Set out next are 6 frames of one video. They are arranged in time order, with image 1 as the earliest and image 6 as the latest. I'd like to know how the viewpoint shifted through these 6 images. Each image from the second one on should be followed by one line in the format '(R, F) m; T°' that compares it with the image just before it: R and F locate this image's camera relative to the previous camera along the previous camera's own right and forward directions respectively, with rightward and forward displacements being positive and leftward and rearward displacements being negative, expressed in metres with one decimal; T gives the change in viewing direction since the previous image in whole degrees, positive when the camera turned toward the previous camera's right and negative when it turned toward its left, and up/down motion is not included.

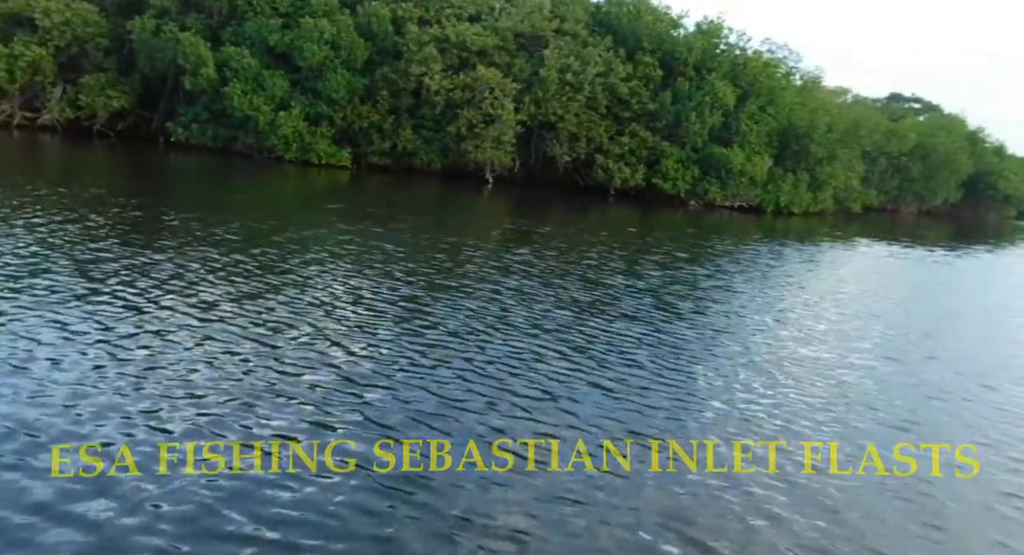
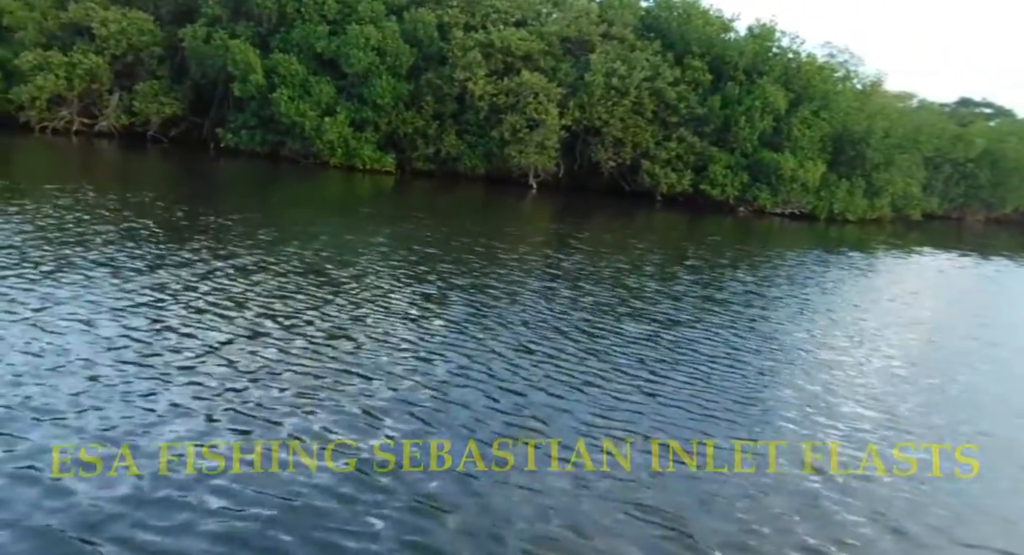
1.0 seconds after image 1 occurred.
(+1.0, +0.4) m; -4°
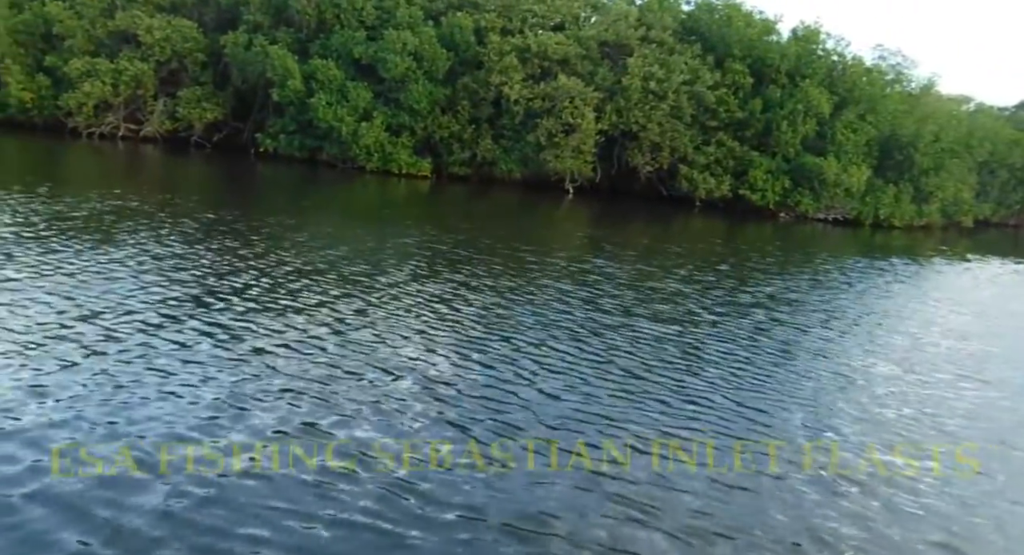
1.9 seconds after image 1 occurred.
(+0.9, +0.2) m; -3°
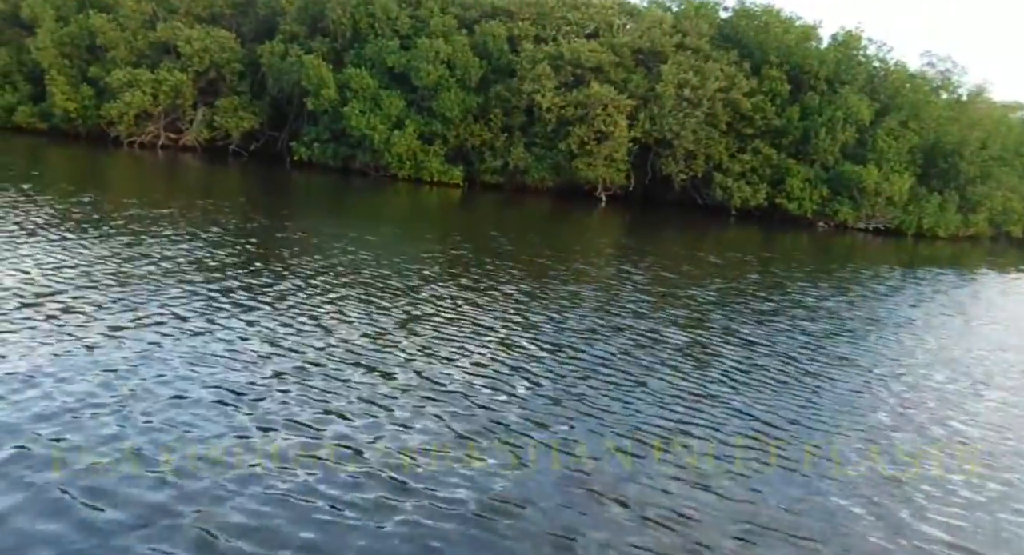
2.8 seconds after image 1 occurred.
(+0.8, +0.2) m; -3°
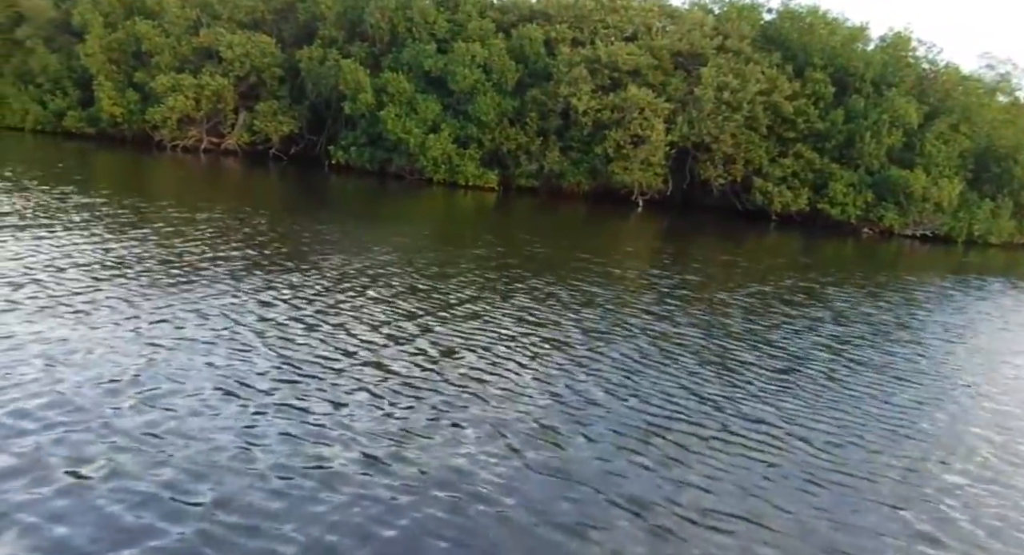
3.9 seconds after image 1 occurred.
(+1.0, +0.3) m; -3°
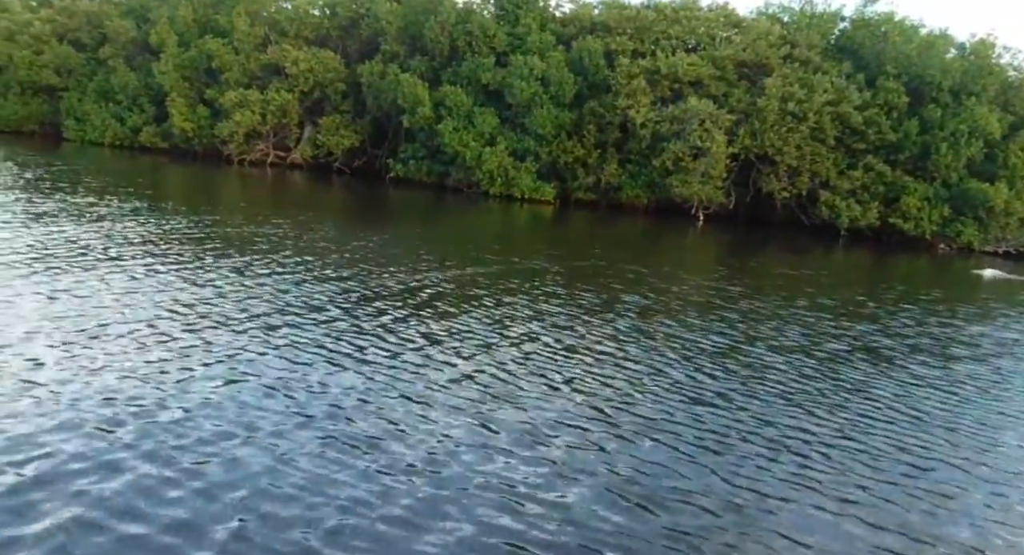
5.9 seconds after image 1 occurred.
(+1.7, +0.6) m; -6°
